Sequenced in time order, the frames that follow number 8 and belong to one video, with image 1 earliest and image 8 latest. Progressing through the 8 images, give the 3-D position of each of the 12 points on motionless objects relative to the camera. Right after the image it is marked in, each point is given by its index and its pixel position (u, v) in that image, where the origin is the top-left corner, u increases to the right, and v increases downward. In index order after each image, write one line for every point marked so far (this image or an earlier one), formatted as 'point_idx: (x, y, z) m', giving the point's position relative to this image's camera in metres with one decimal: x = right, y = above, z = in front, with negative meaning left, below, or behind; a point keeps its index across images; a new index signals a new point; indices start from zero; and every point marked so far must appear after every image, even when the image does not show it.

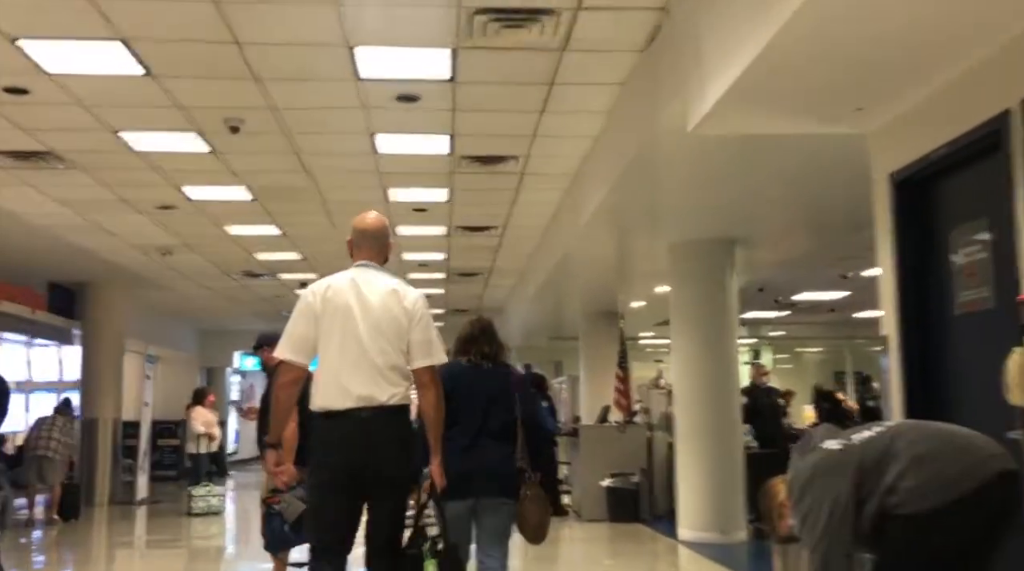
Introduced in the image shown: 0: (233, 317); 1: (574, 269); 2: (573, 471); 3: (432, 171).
0: (-5.6, -0.6, +18.4) m
1: (+0.7, +0.2, +11.5) m
2: (+0.7, -2.1, +10.6) m
3: (-0.7, +1.0, +8.2) m
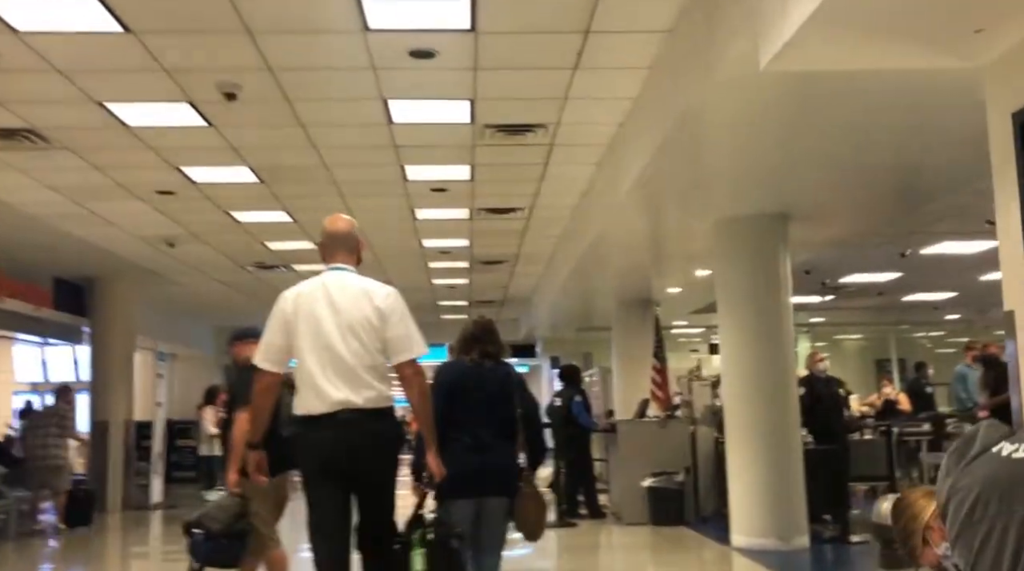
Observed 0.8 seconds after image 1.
0: (-5.1, -0.5, +17.8) m
1: (+1.1, +0.3, +10.7) m
2: (+1.1, -2.0, +9.8) m
3: (-0.5, +1.1, +7.4) m
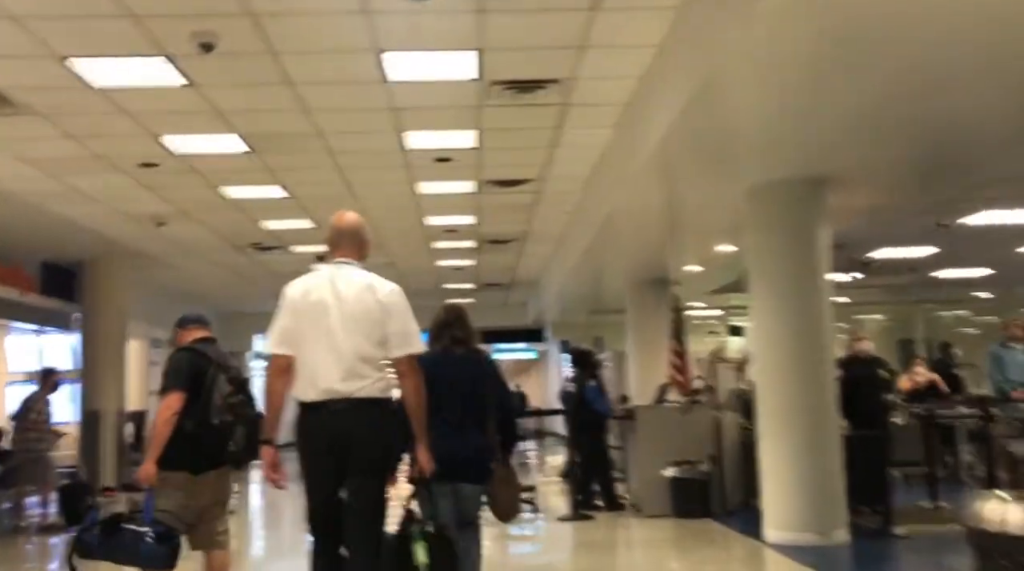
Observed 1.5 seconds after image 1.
0: (-5.0, -0.2, +17.2) m
1: (+1.2, +0.6, +10.1) m
2: (+1.2, -1.7, +9.2) m
3: (-0.4, +1.3, +6.8) m
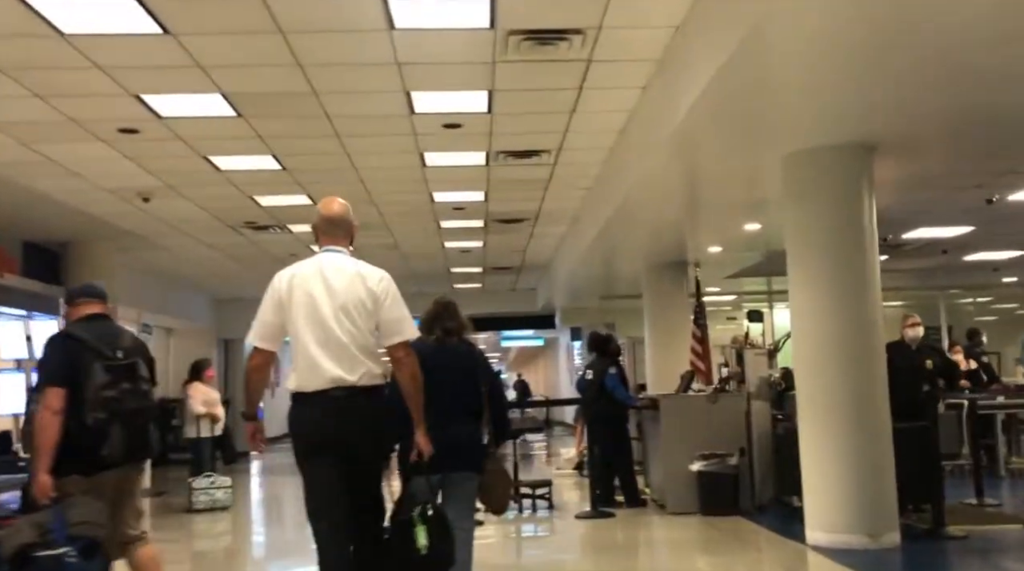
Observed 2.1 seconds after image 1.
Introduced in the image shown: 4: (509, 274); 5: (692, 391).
0: (-4.8, +0.1, +16.6) m
1: (+1.3, +0.8, +9.4) m
2: (+1.3, -1.6, +8.6) m
3: (-0.3, +1.5, +6.1) m
4: (-0.1, +0.2, +17.0) m
5: (+1.7, -1.0, +8.5) m
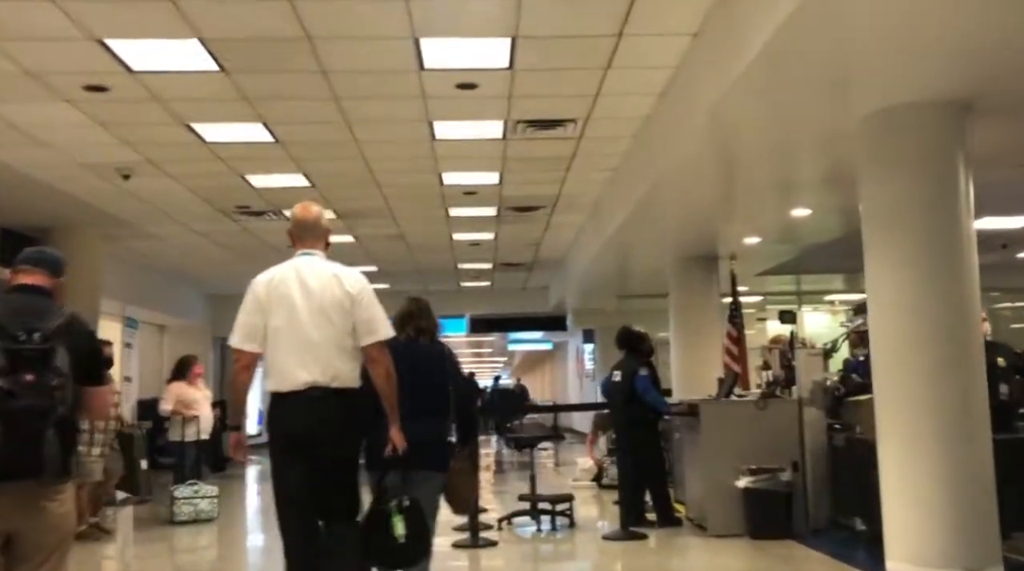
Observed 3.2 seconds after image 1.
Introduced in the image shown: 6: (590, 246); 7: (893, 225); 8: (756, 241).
0: (-4.6, +0.2, +15.6) m
1: (+1.5, +0.8, +8.4) m
2: (+1.4, -1.5, +7.6) m
3: (-0.1, +1.6, +5.1) m
4: (+0.1, +0.2, +16.0) m
5: (+1.8, -0.9, +7.5) m
6: (+1.0, +0.5, +11.9) m
7: (+2.2, +0.3, +5.4) m
8: (+2.9, +0.5, +10.9) m
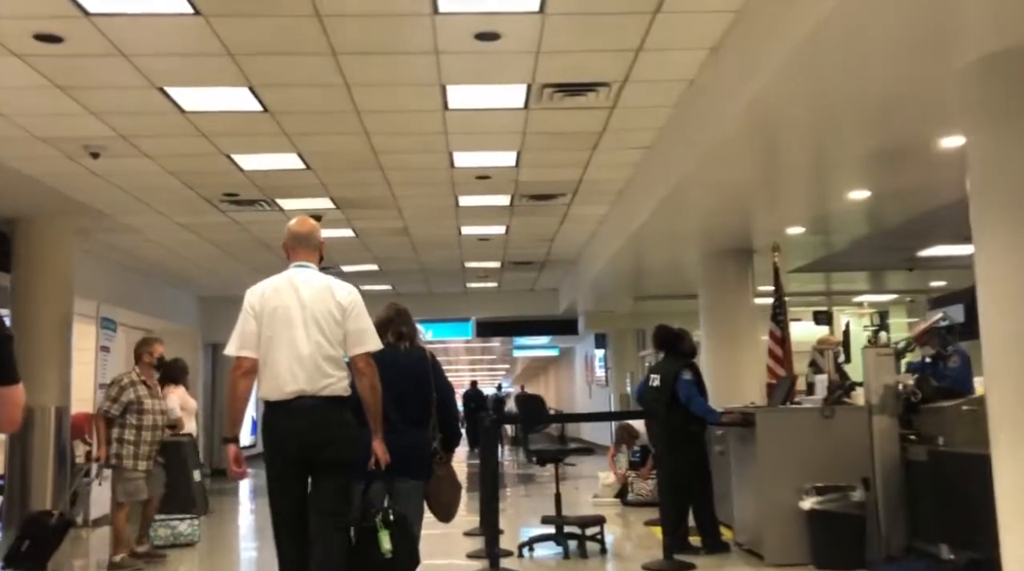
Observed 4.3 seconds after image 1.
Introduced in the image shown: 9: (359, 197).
0: (-4.5, +0.1, +14.7) m
1: (+1.6, +0.9, +7.5) m
2: (+1.6, -1.4, +6.6) m
3: (0.0, +1.7, +4.2) m
4: (+0.3, +0.2, +15.0) m
5: (+2.0, -0.8, +6.5) m
6: (+1.2, +0.5, +10.9) m
7: (+2.4, +0.4, +4.5) m
8: (+3.0, +0.6, +9.9) m
9: (-1.6, +0.9, +9.5) m
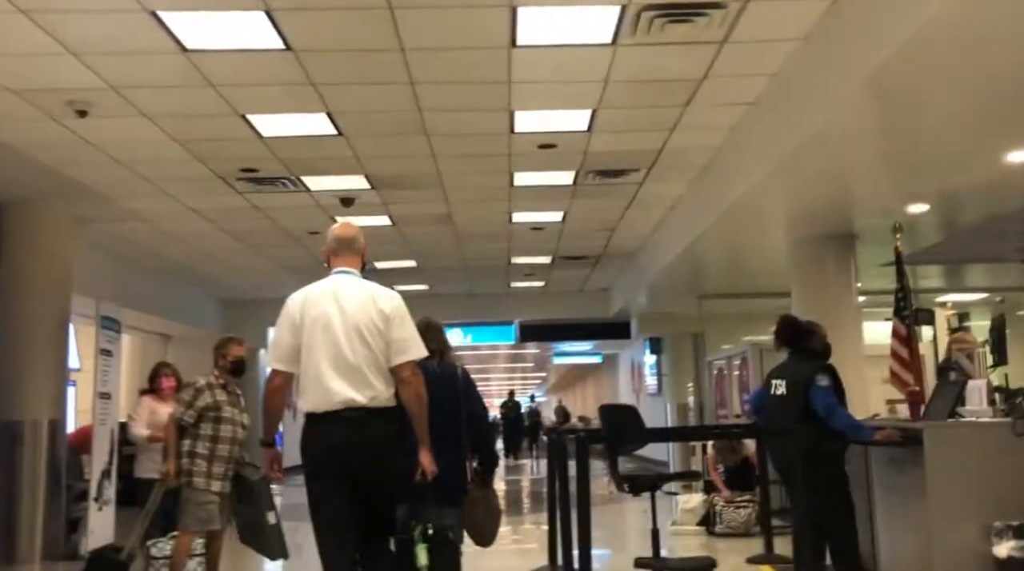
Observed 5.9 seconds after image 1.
0: (-3.7, +0.2, +13.4) m
1: (+2.1, +1.0, +6.1) m
2: (+2.1, -1.3, +5.2) m
3: (+0.5, +1.8, +2.9) m
4: (+1.0, +0.3, +13.6) m
5: (+2.5, -0.7, +5.1) m
6: (+1.8, +0.6, +9.6) m
7: (+2.8, +0.6, +3.0) m
8: (+3.6, +0.6, +8.5) m
9: (-1.0, +1.0, +8.2) m
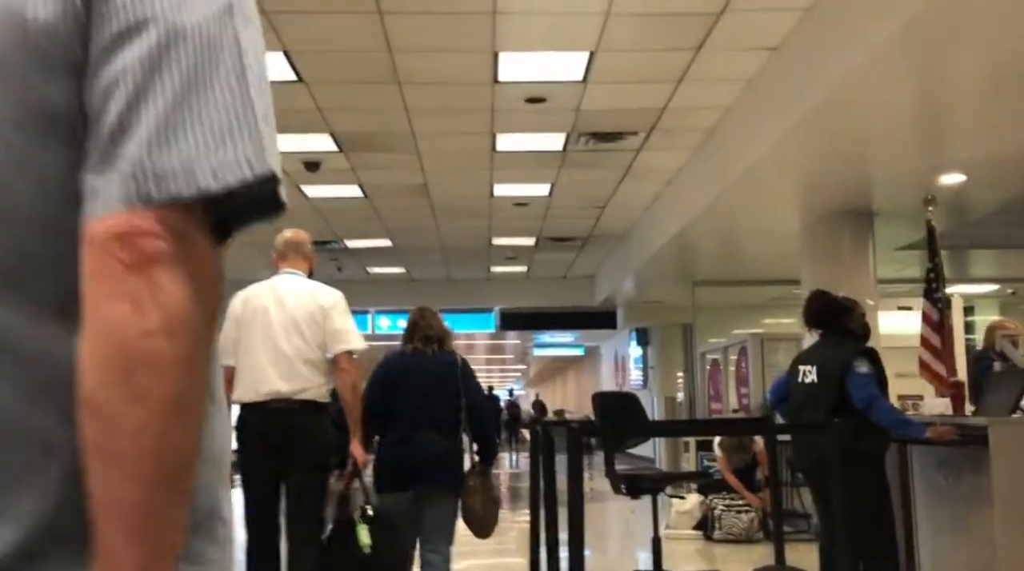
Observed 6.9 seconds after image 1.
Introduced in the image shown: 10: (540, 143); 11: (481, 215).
0: (-4.0, +0.4, +12.5) m
1: (+2.1, +1.2, +5.3) m
2: (+2.0, -1.2, +4.4) m
3: (+0.4, +2.0, +2.0) m
4: (+0.8, +0.5, +12.8) m
5: (+2.4, -0.6, +4.3) m
6: (+1.6, +0.8, +8.7) m
7: (+2.8, +0.7, +2.2) m
8: (+3.5, +0.8, +7.7) m
9: (-1.1, +1.2, +7.3) m
10: (+0.2, +1.2, +7.5) m
11: (-0.4, +0.8, +10.4) m
